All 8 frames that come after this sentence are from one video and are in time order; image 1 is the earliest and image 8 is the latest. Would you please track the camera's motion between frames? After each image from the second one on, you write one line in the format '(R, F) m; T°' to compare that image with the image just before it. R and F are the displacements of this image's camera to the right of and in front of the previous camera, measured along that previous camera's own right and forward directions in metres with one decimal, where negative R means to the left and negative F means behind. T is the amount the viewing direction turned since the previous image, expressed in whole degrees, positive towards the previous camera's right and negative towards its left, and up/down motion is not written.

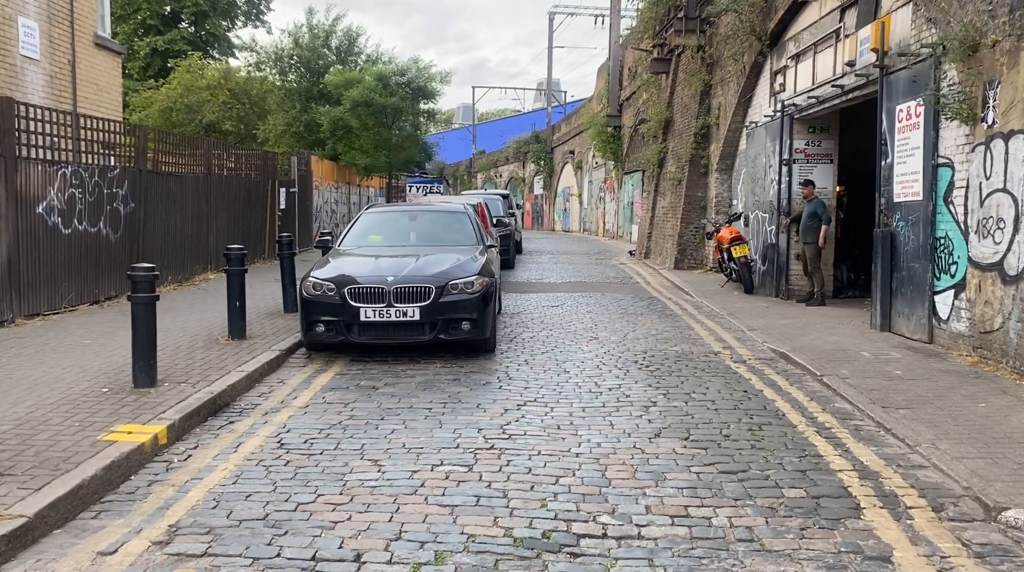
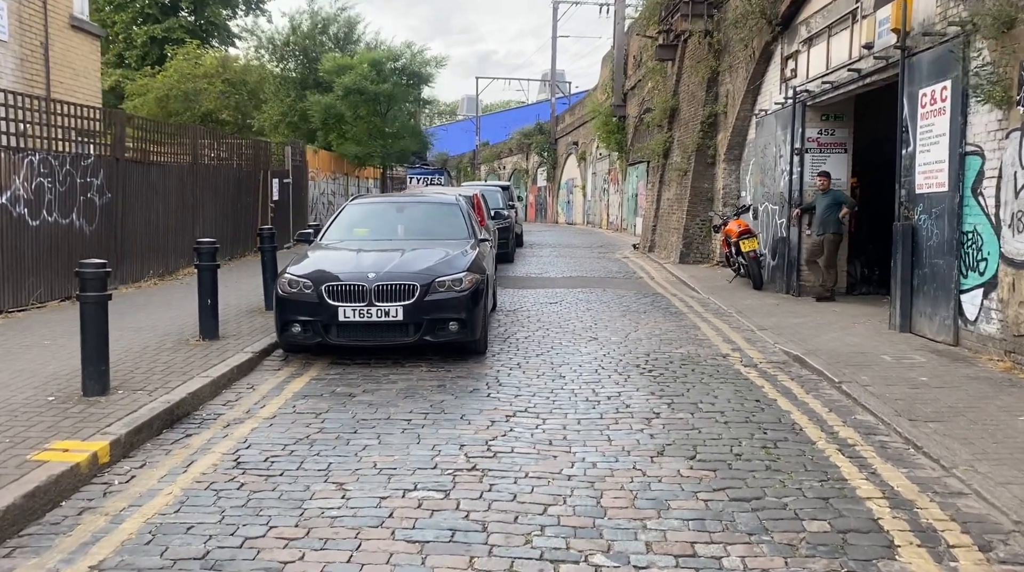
(+0.1, +0.7) m; 0°
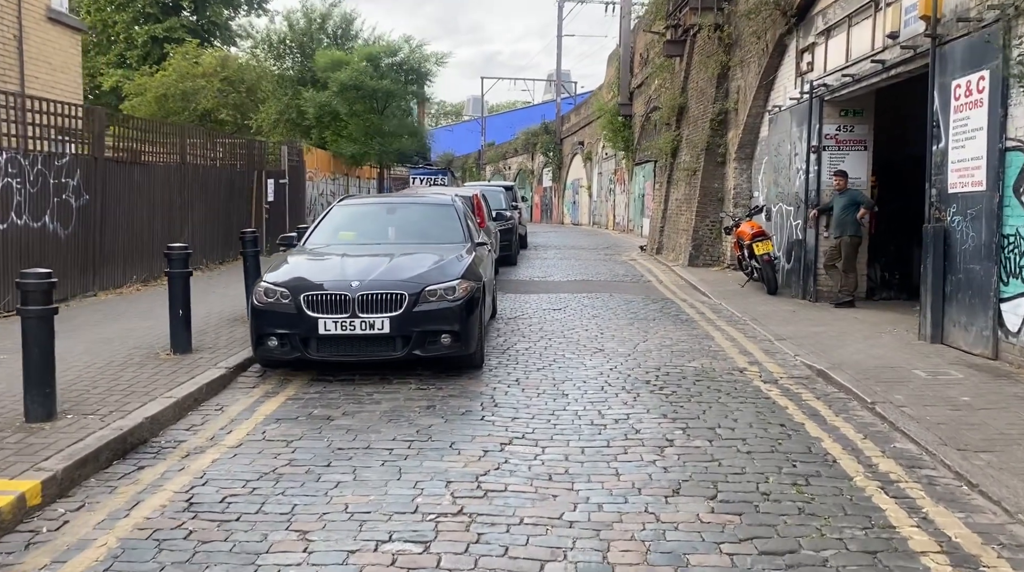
(+0.1, +0.8) m; 0°
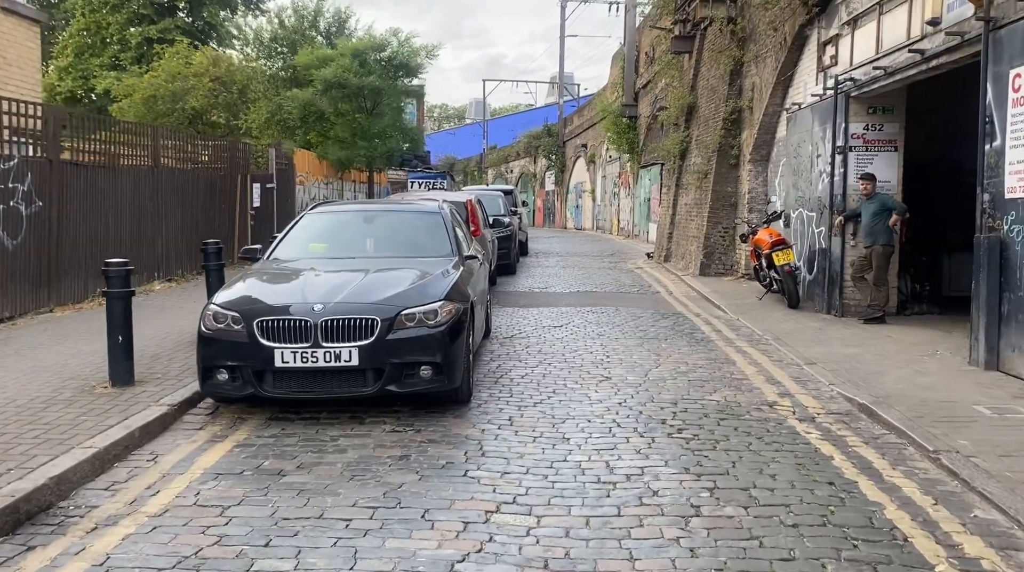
(+0.1, +1.2) m; 0°
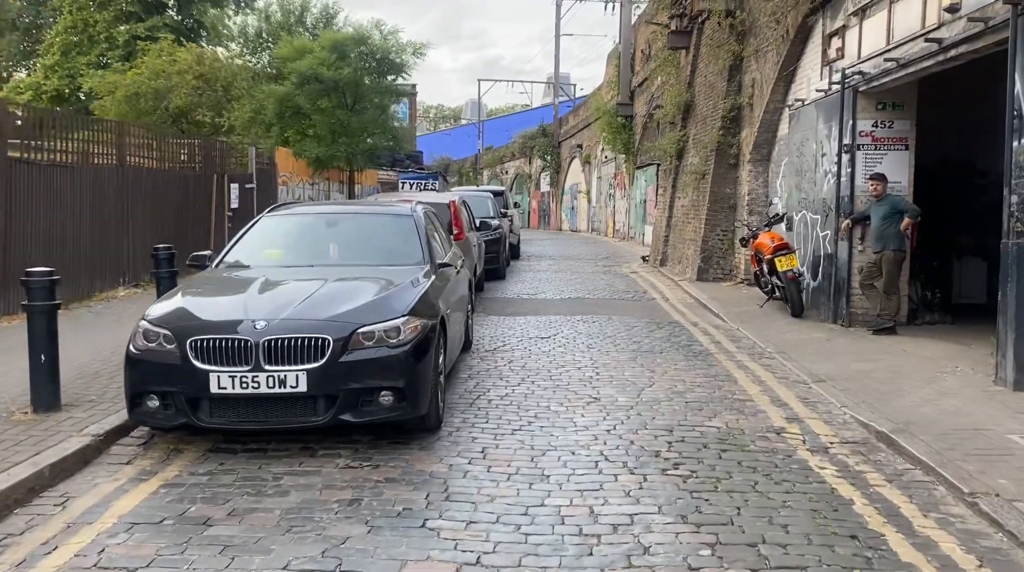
(+0.1, +0.8) m; 0°
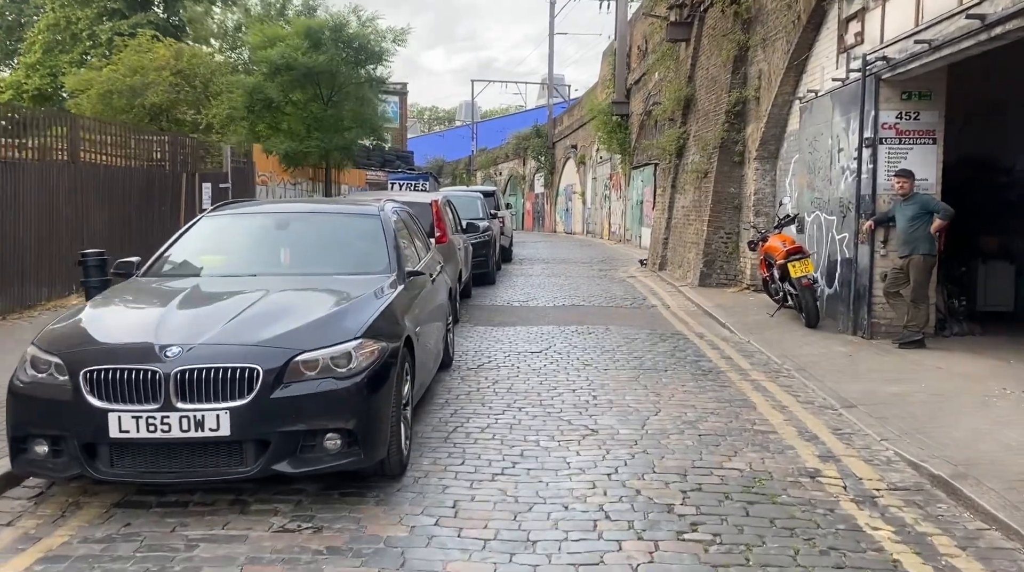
(+0.1, +1.1) m; 0°
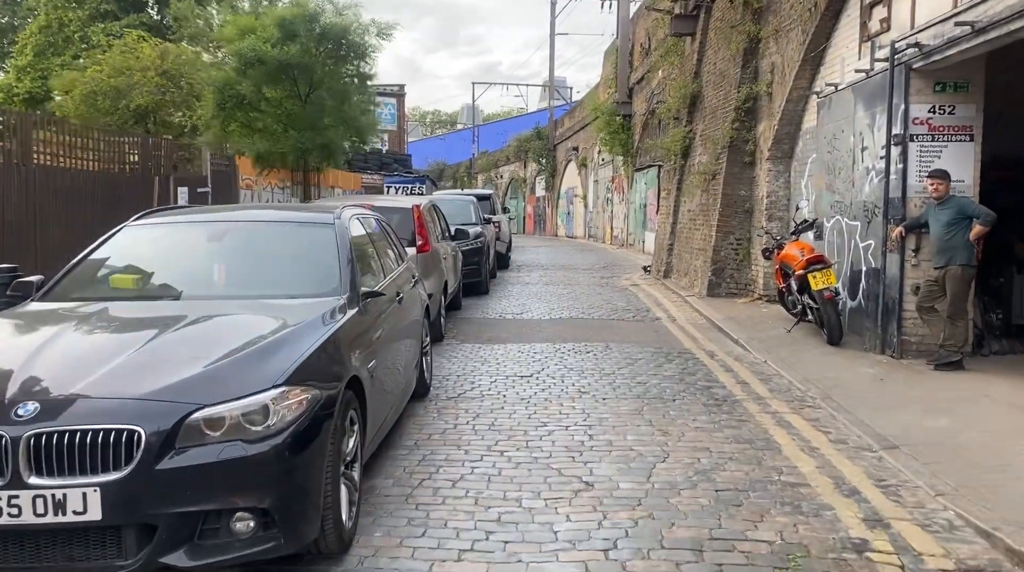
(+0.1, +1.1) m; 0°
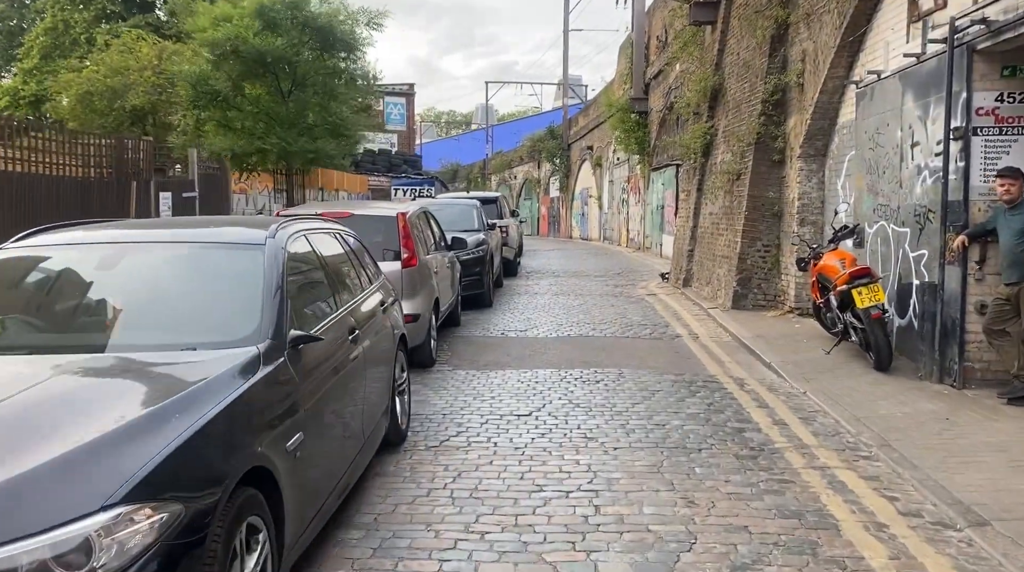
(+0.2, +1.3) m; -1°
